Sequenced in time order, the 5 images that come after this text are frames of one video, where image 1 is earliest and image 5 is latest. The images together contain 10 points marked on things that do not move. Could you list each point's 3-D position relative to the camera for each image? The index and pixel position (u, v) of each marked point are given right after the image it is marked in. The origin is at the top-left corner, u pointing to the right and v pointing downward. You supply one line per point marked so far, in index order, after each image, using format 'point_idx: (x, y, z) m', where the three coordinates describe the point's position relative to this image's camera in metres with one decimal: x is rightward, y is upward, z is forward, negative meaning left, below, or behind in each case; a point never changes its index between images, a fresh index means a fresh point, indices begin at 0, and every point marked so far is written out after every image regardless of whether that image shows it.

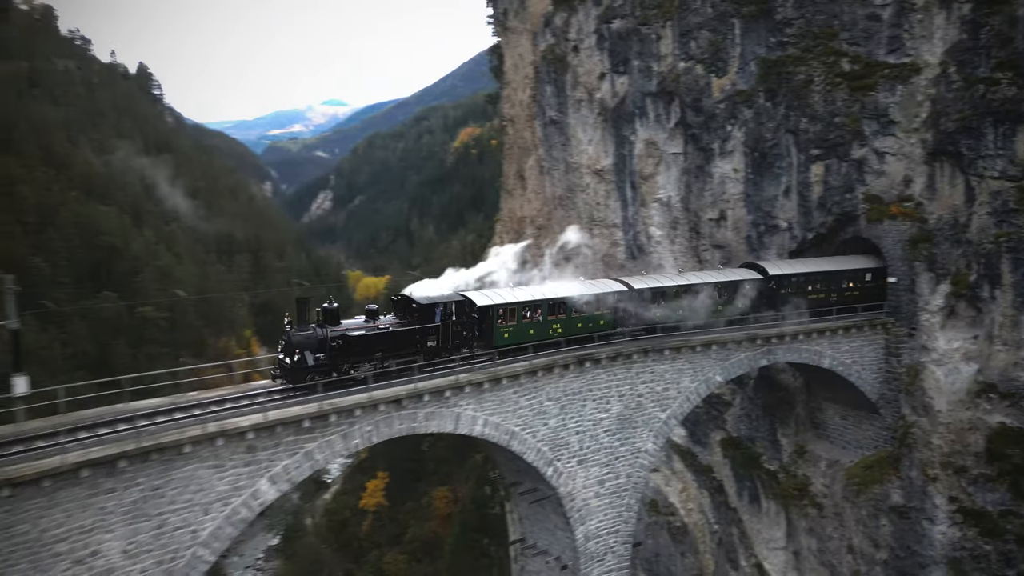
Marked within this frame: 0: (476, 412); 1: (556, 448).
0: (-0.9, -2.9, +16.6) m
1: (+1.1, -4.0, +17.9) m
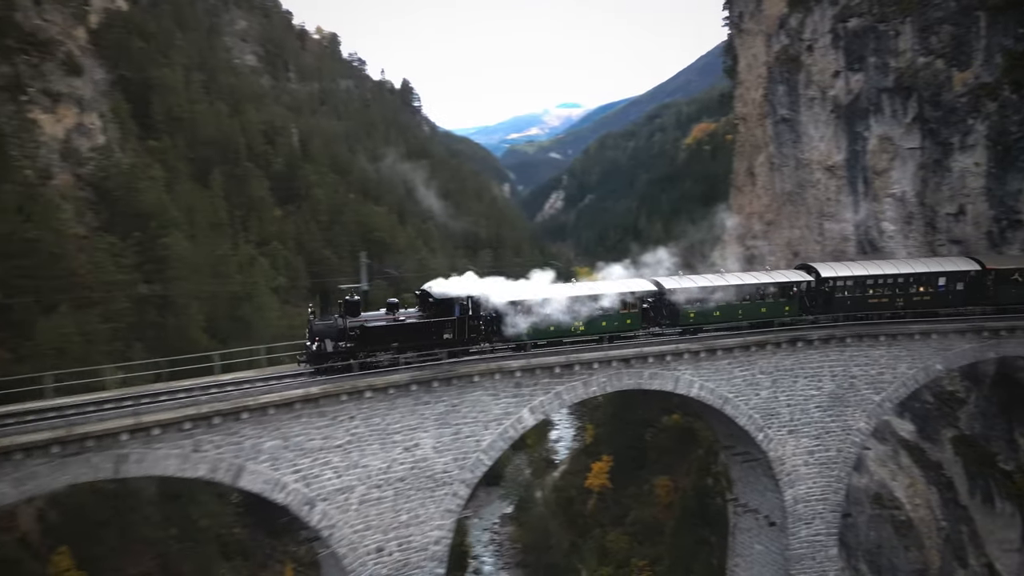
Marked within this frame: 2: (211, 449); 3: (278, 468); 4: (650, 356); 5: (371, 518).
0: (+4.9, -2.4, +19.5) m
1: (+7.2, -3.6, +20.2) m
2: (-6.1, -3.2, +14.5) m
3: (-5.0, -3.8, +15.3) m
4: (+3.7, -1.8, +19.0) m
5: (-3.2, -5.3, +16.4) m
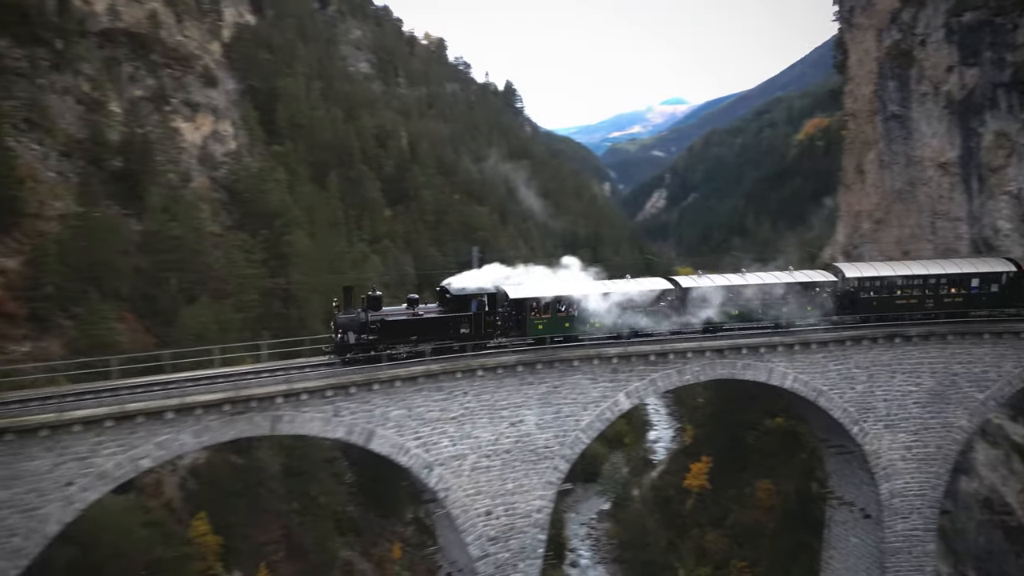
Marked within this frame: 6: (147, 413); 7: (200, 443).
0: (+7.8, -2.3, +20.3) m
1: (+10.1, -3.5, +20.6) m
2: (-3.9, -3.0, +16.8) m
3: (-2.7, -3.6, +17.4) m
4: (+6.5, -1.7, +19.9) m
5: (-0.8, -5.0, +18.3) m
6: (-7.7, -2.6, +15.1) m
7: (-6.8, -3.4, +15.6) m
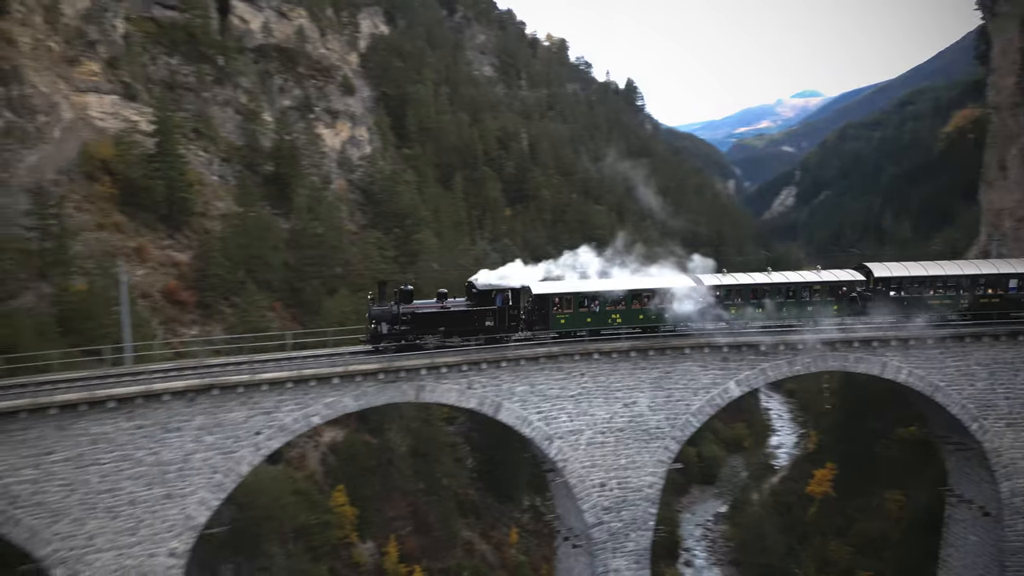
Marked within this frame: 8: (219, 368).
0: (+11.2, -2.2, +20.6) m
1: (+13.6, -3.4, +20.6) m
2: (-0.9, -2.7, +19.1) m
3: (+0.4, -3.3, +19.5) m
4: (+9.9, -1.5, +20.5) m
5: (+2.4, -4.8, +20.1) m
6: (-4.9, -2.3, +18.0) m
7: (-4.0, -3.0, +18.4) m
8: (-7.5, -2.1, +18.4) m
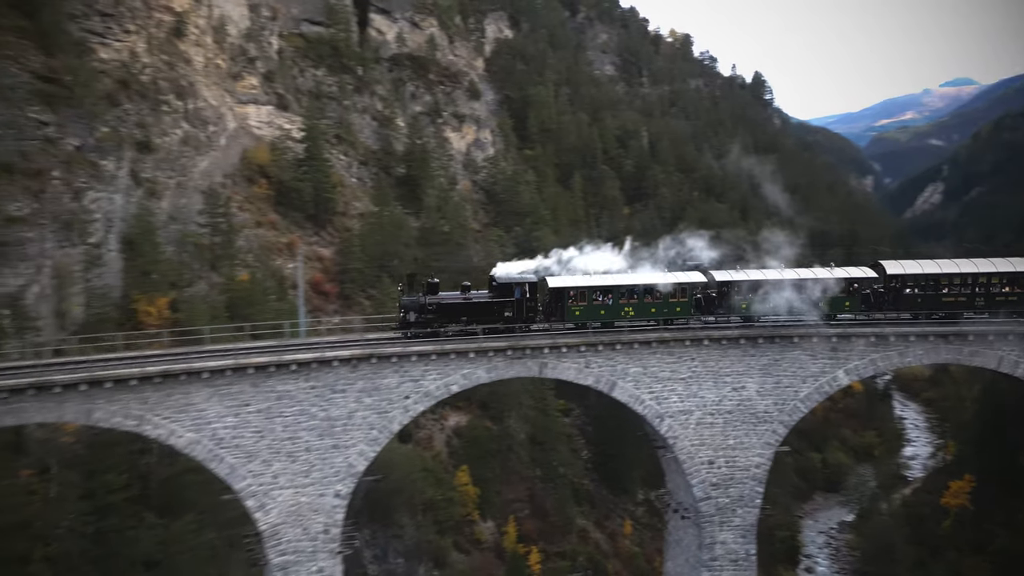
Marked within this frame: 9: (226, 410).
0: (+14.7, -2.0, +20.8) m
1: (+17.0, -3.3, +20.4) m
2: (+2.6, -2.3, +21.3) m
3: (+3.8, -3.0, +21.5) m
4: (+13.4, -1.4, +20.9) m
5: (+5.9, -4.5, +21.8) m
6: (-1.6, -1.9, +20.9) m
7: (-0.6, -2.7, +21.1) m
8: (-4.1, -1.7, +21.6) m
9: (-7.8, -3.3, +19.5) m
